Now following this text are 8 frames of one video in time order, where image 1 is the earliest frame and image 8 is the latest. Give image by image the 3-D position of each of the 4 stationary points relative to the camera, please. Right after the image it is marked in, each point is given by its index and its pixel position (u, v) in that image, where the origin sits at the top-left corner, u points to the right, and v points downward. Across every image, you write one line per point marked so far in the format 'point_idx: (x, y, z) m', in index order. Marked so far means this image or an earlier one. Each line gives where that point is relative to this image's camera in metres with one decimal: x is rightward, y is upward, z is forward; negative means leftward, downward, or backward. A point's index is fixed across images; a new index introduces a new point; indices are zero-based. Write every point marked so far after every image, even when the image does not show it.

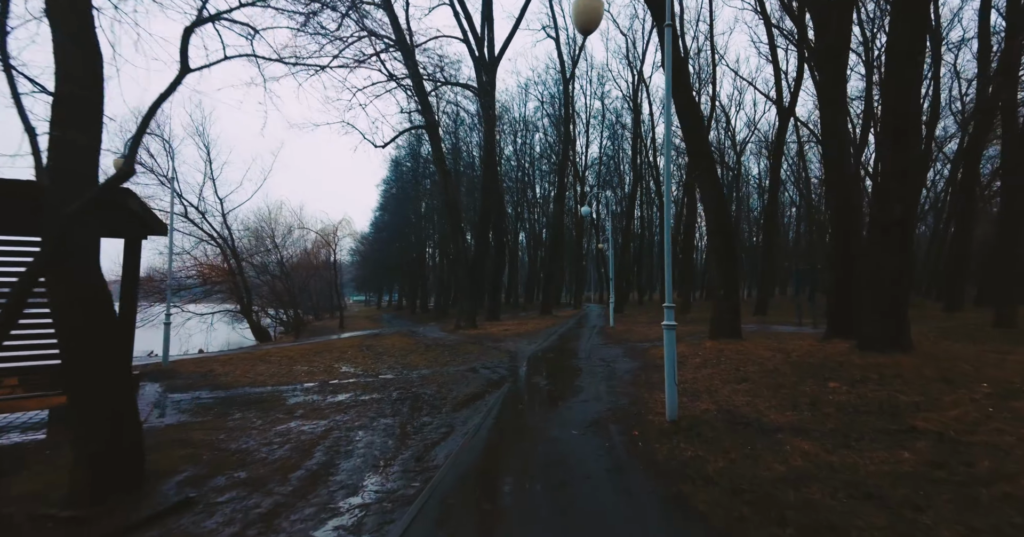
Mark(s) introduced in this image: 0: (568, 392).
0: (+1.1, -2.4, +8.7) m
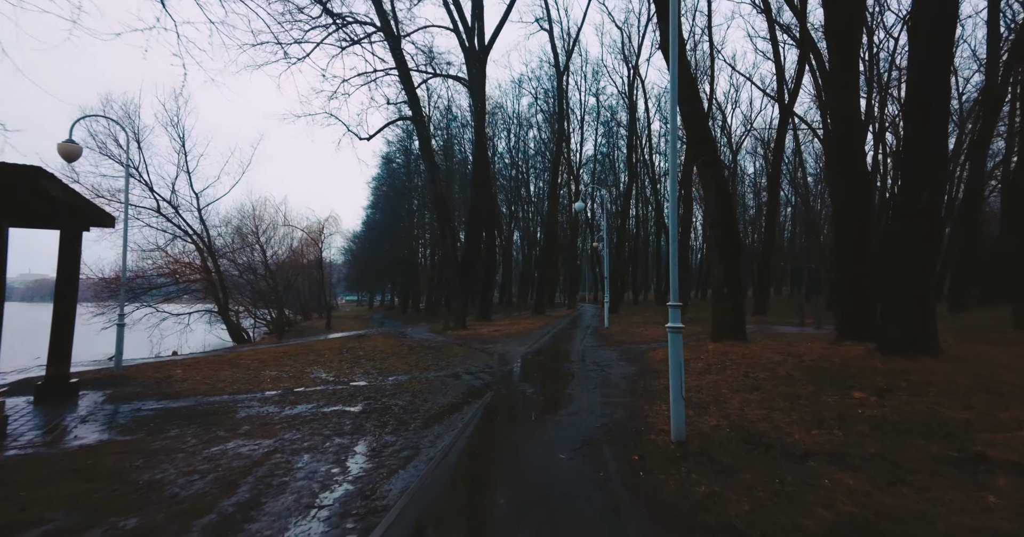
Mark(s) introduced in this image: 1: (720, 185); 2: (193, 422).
0: (+0.8, -2.3, +7.8) m
1: (+5.6, +2.2, +12.0) m
2: (-4.7, -2.2, +6.5) m
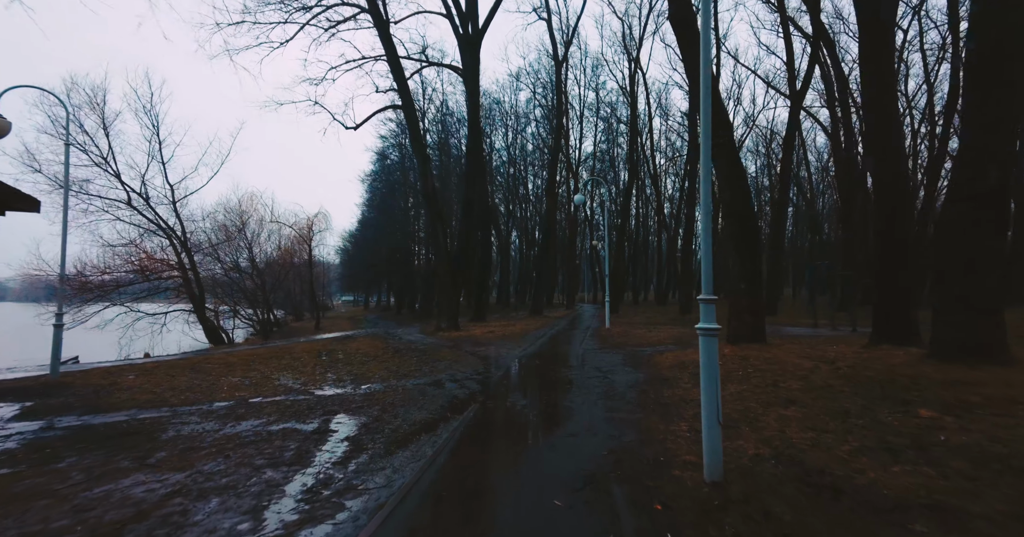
0: (+0.7, -2.2, +6.6) m
1: (+5.4, +2.4, +10.8) m
2: (-4.9, -2.1, +5.3) m
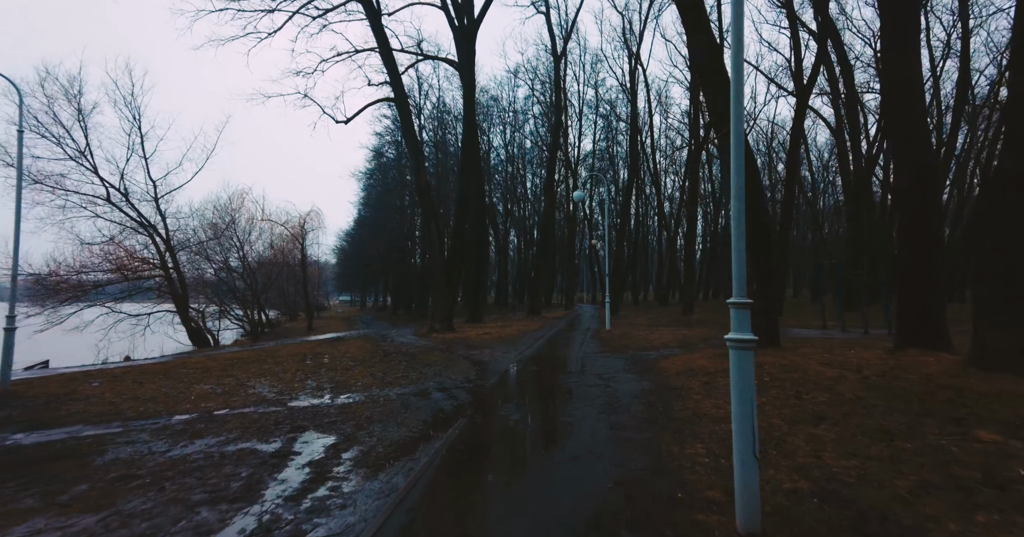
0: (+0.5, -2.2, +5.8) m
1: (+5.3, +2.4, +10.1) m
2: (-5.0, -2.1, +4.5) m
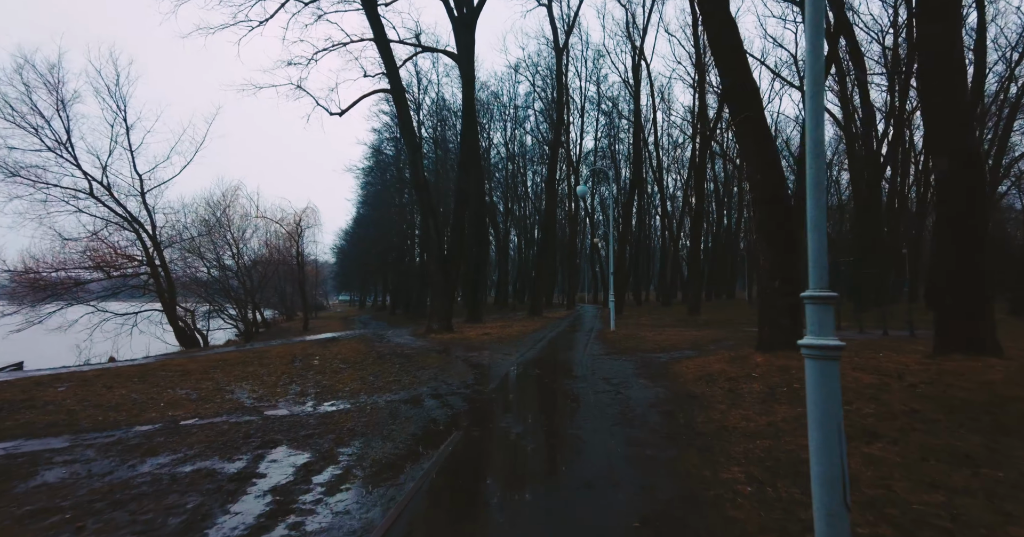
0: (+0.6, -2.1, +5.1) m
1: (+5.3, +2.5, +9.3) m
2: (-5.0, -2.0, +3.8) m
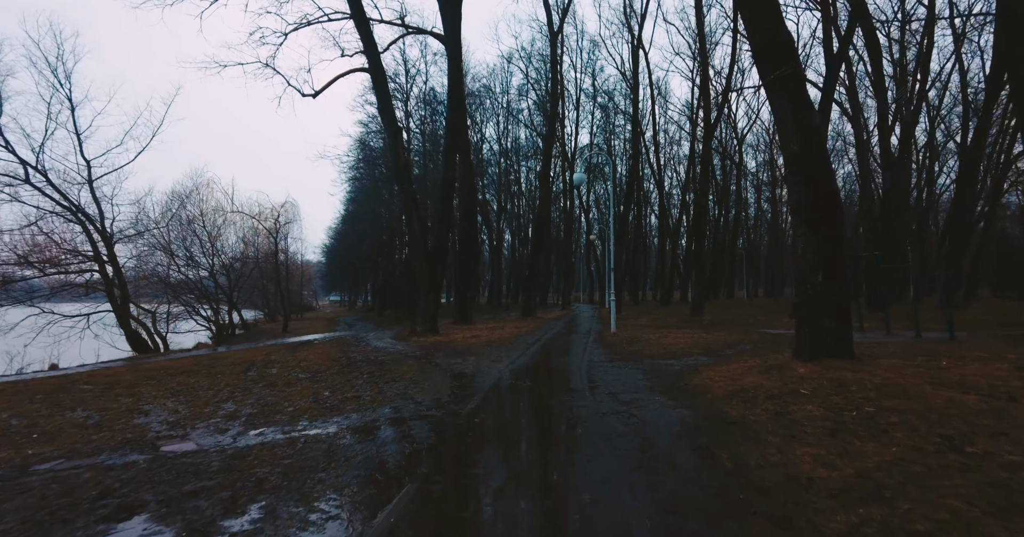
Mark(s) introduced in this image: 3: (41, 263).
0: (+0.4, -1.9, +3.4) m
1: (+5.0, +2.6, +7.7) m
2: (-5.1, -1.8, +2.0) m
3: (-16.4, +0.2, +15.5) m
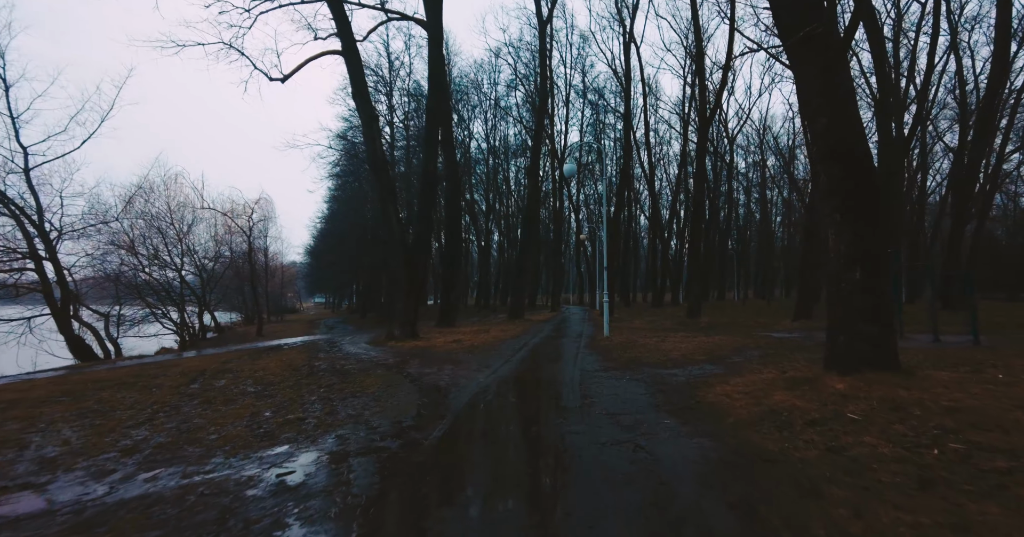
0: (+0.2, -1.8, +2.1) m
1: (+4.7, +2.7, +6.5) m
2: (-5.3, -1.7, +0.6) m
3: (-16.9, +0.3, +13.8) m
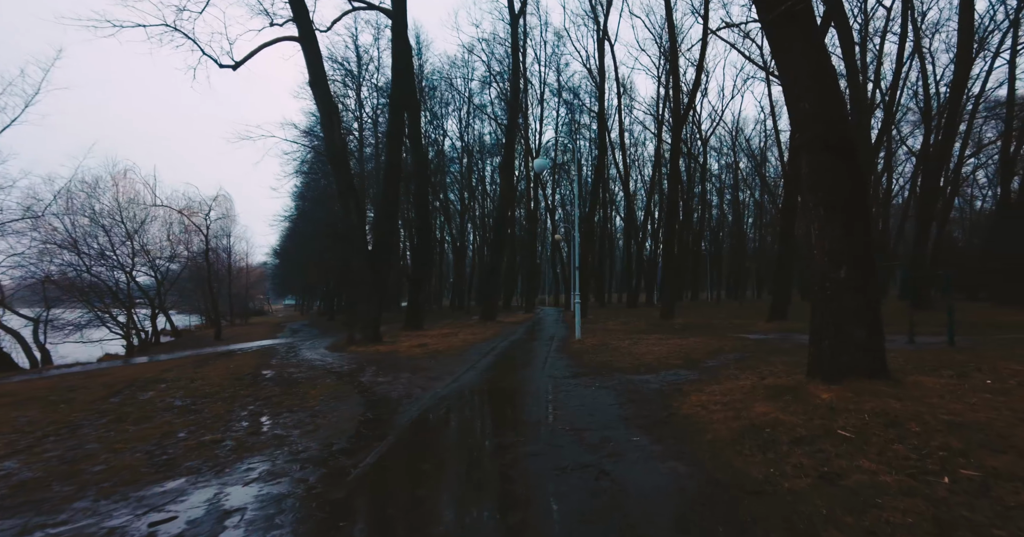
0: (-0.2, -1.8, +1.3) m
1: (+4.1, +2.7, +6.0) m
2: (-5.6, -1.7, -0.4) m
3: (-17.9, +0.3, +12.2) m
